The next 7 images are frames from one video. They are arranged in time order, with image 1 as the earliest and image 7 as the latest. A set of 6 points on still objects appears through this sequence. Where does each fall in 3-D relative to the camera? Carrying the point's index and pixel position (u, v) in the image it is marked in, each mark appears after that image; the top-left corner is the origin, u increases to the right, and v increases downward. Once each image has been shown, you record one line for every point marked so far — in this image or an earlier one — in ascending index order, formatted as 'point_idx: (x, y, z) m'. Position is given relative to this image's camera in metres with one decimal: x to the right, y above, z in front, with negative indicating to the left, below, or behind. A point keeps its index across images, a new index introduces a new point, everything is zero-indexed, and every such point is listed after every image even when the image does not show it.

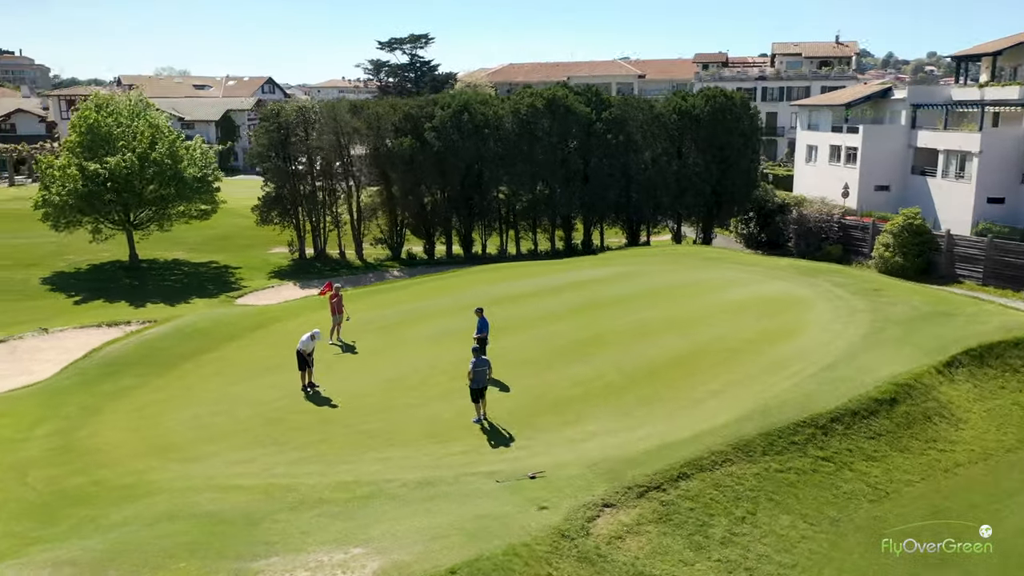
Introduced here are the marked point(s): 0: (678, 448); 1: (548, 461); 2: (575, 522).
0: (+3.2, -3.1, +16.0) m
1: (+0.7, -3.2, +15.3) m
2: (+1.0, -3.8, +13.2) m
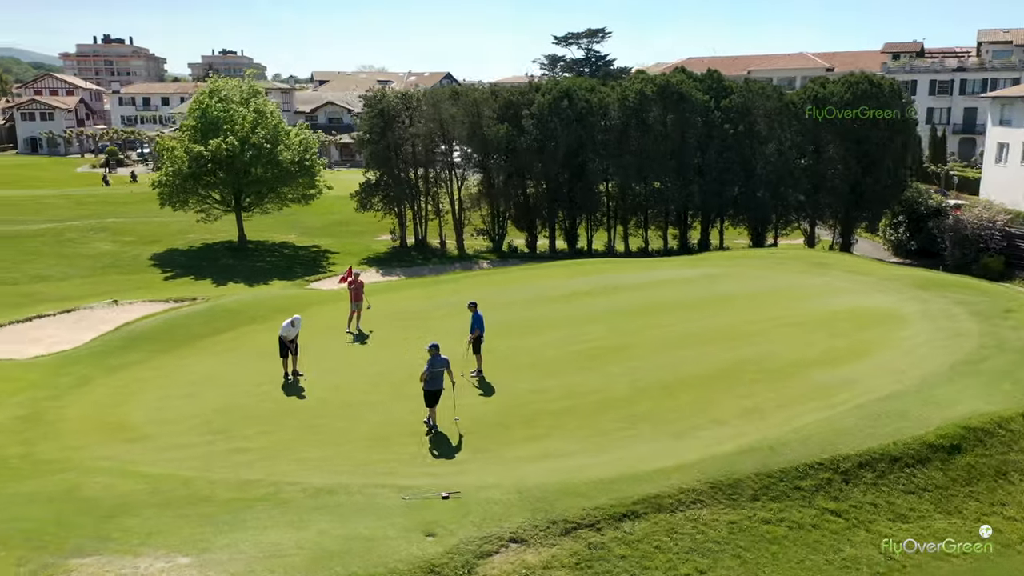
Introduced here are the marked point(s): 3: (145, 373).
0: (+2.0, -3.1, +13.4) m
1: (-0.6, -3.1, +13.3) m
2: (-0.7, -3.7, +11.2) m
3: (-8.4, -1.9, +19.0) m
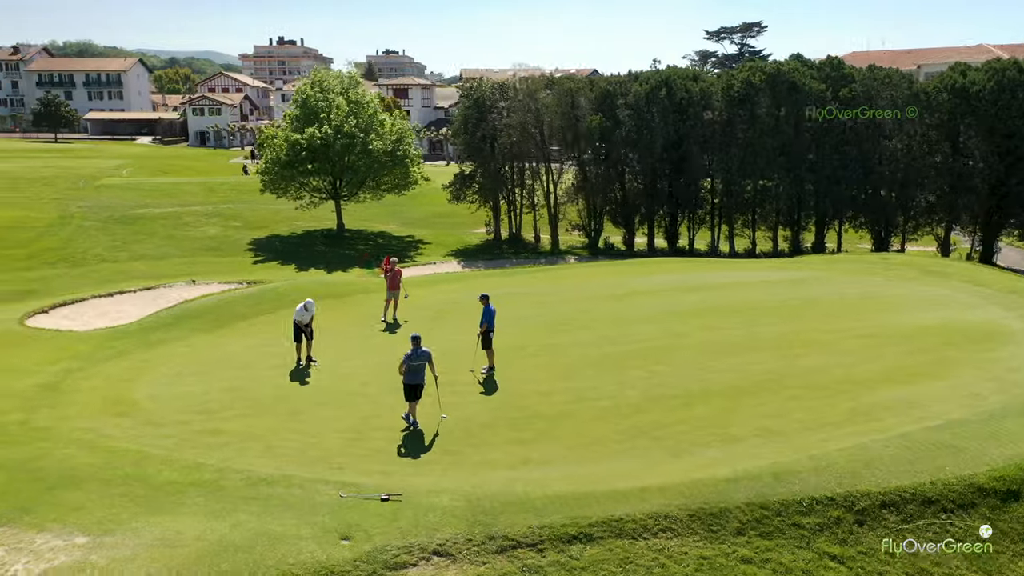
0: (+1.3, -3.0, +11.9) m
1: (-1.2, -2.9, +12.3) m
2: (-1.8, -3.5, +10.3) m
3: (-7.9, -1.4, +19.3) m
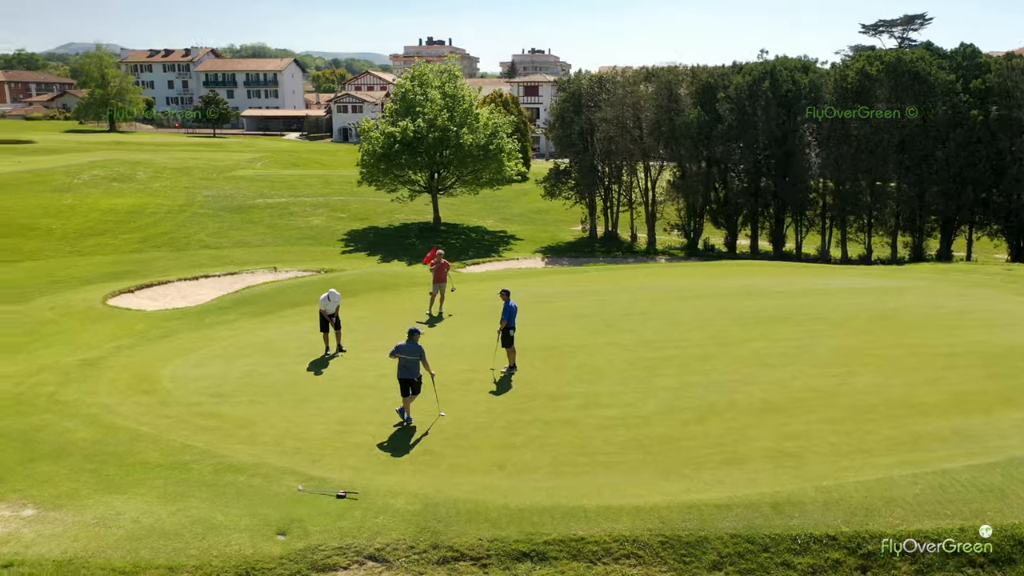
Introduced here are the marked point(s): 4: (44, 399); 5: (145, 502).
0: (+0.8, -3.0, +10.9) m
1: (-1.7, -2.8, +11.8) m
2: (-2.6, -3.3, +9.8) m
3: (-7.0, -1.1, +19.7) m
4: (-8.6, -2.0, +15.3) m
5: (-4.8, -2.8, +10.8) m
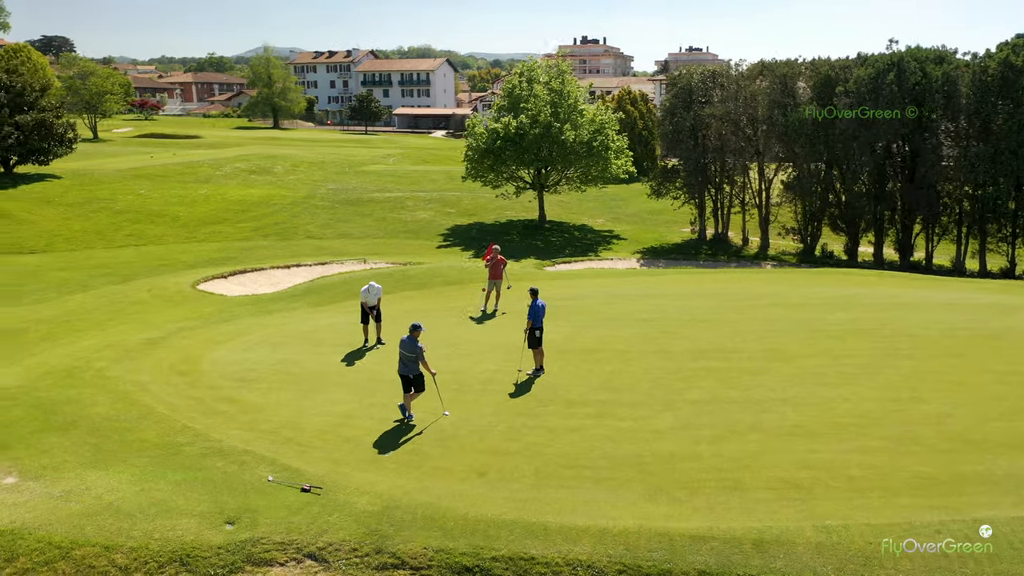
0: (+0.2, -3.0, +10.2) m
1: (-2.1, -2.7, +11.4) m
2: (-3.4, -3.2, +9.7) m
3: (-5.7, -0.8, +20.2) m
4: (-8.2, -1.7, +16.1) m
5: (-5.3, -2.6, +11.1) m
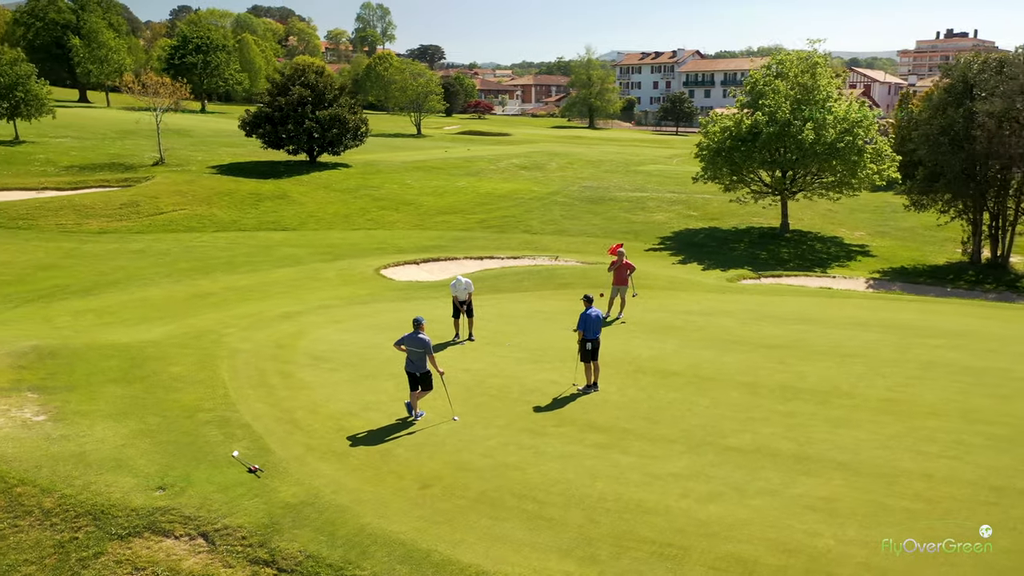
0: (-1.2, -3.0, +9.2) m
1: (-2.7, -2.5, +11.2) m
2: (-4.6, -2.8, +10.1) m
3: (-2.6, -0.5, +20.7) m
4: (-6.5, -1.1, +17.9) m
5: (-5.8, -2.1, +12.1) m
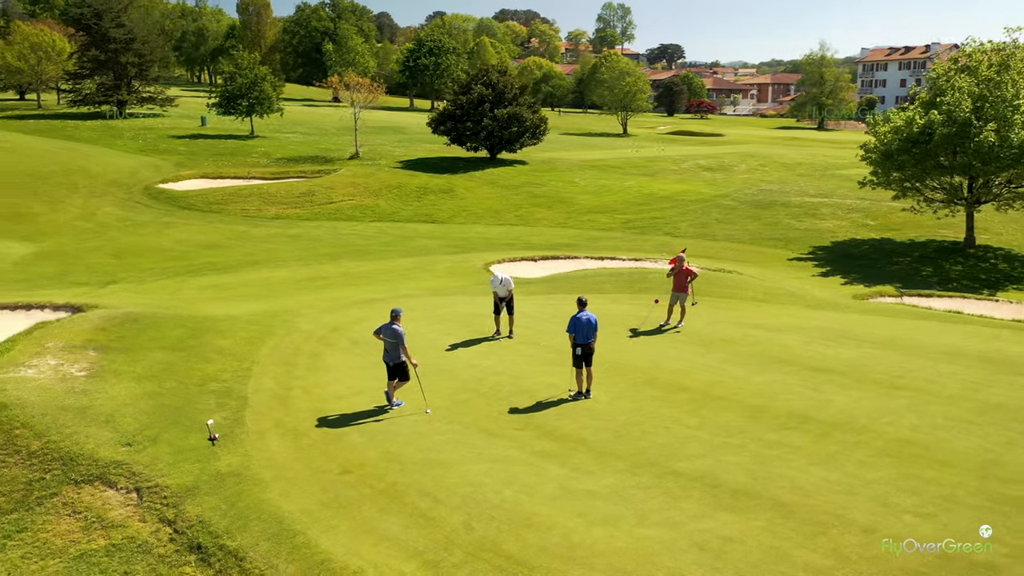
0: (-2.7, -2.8, +9.5) m
1: (-3.6, -2.3, +11.9) m
2: (-5.8, -2.5, +11.3) m
3: (-0.7, -0.3, +20.9) m
4: (-5.3, -0.7, +19.3) m
5: (-6.3, -1.7, +13.6) m
